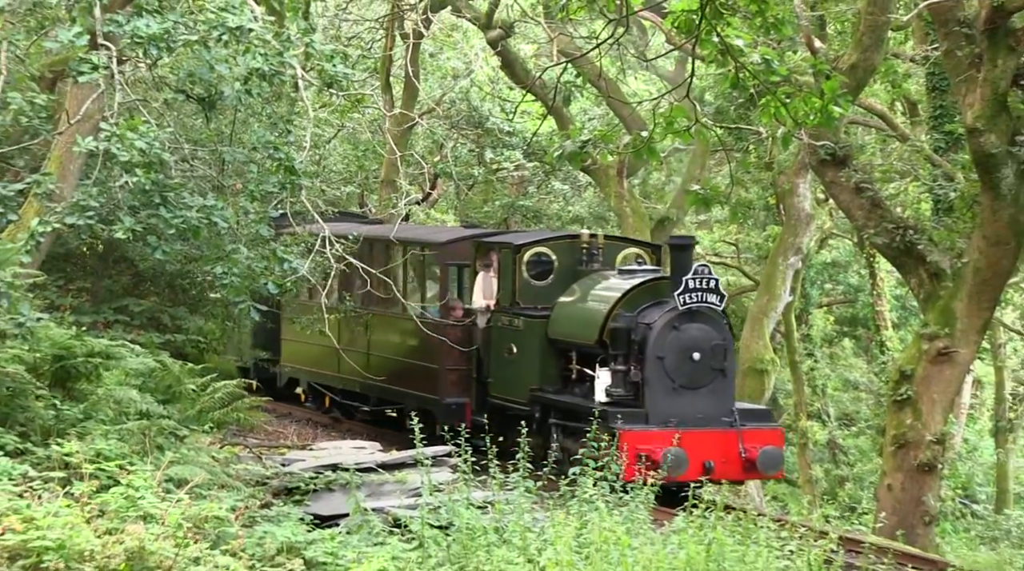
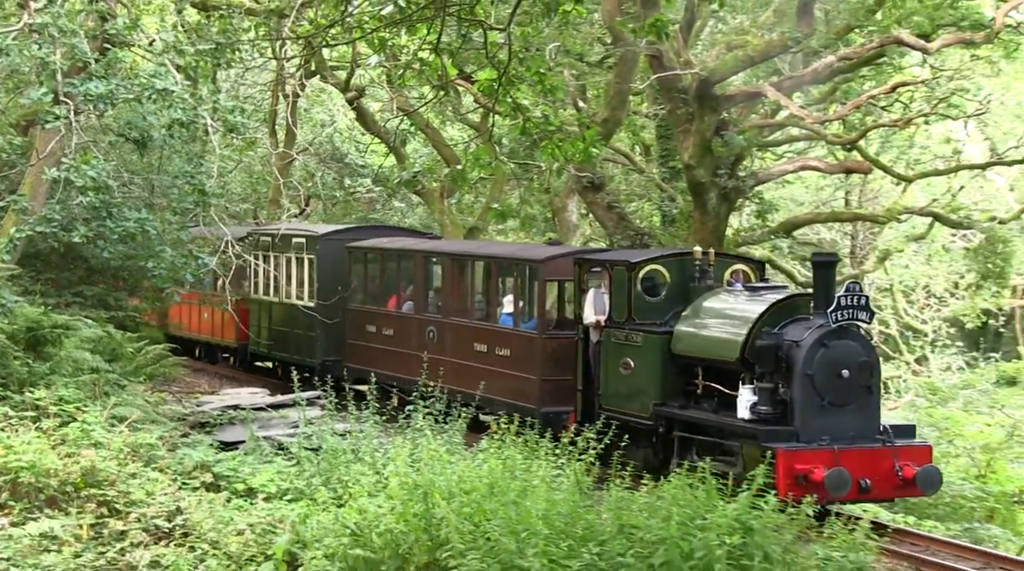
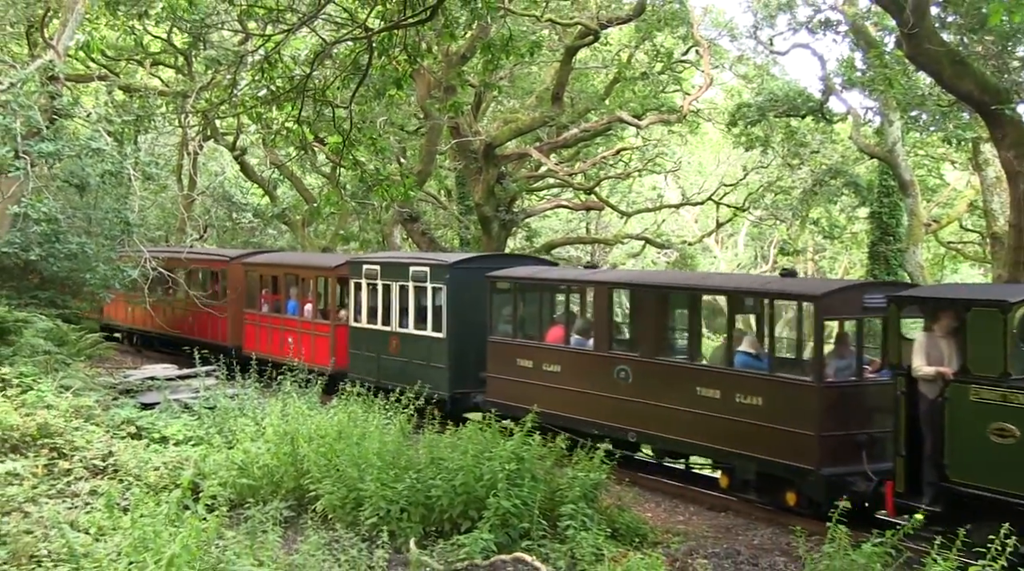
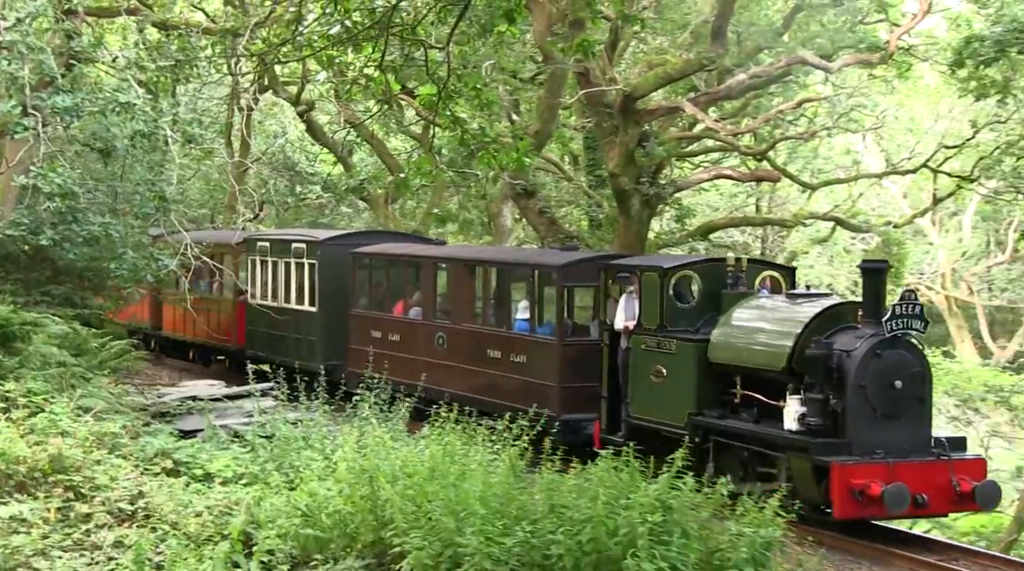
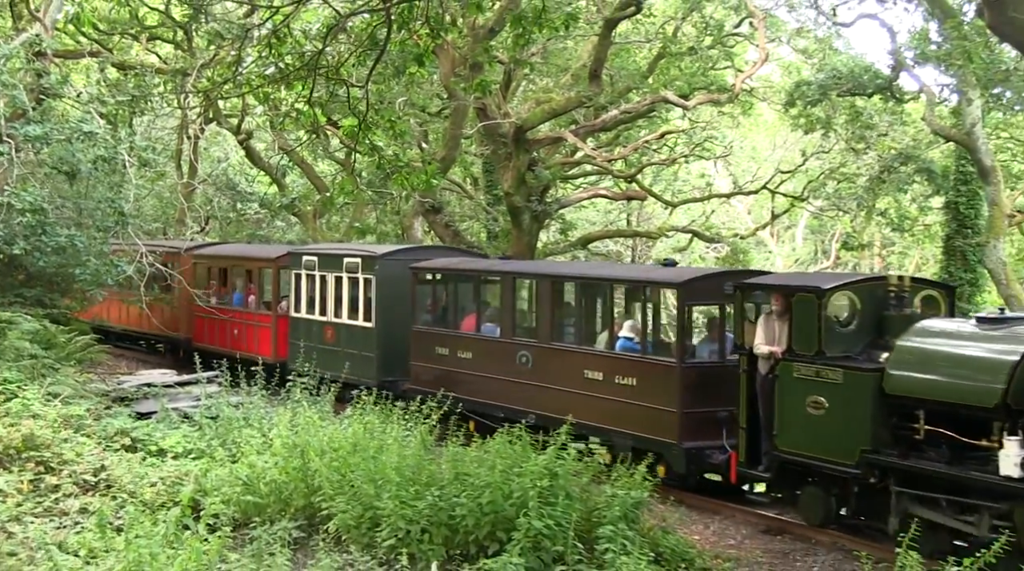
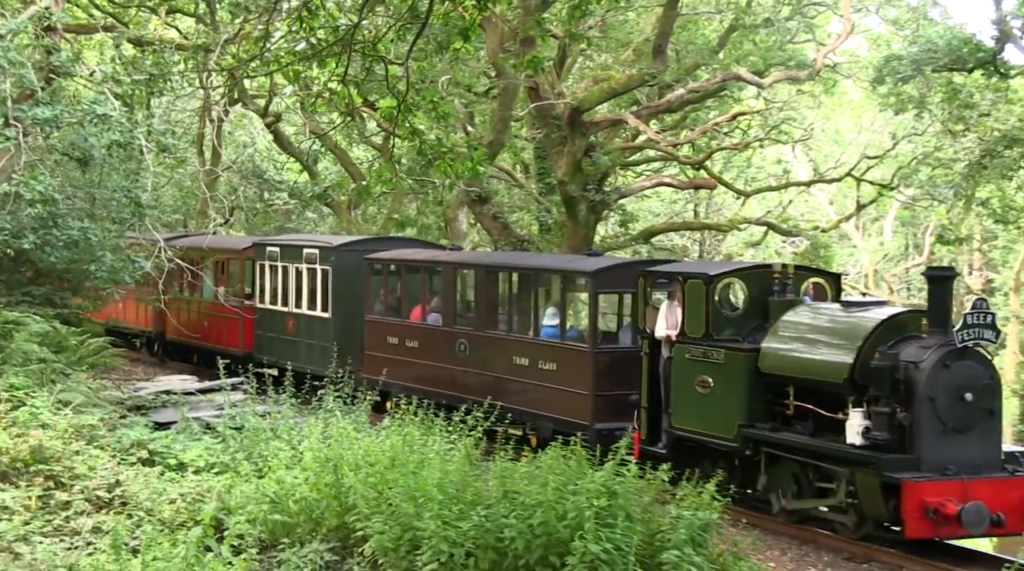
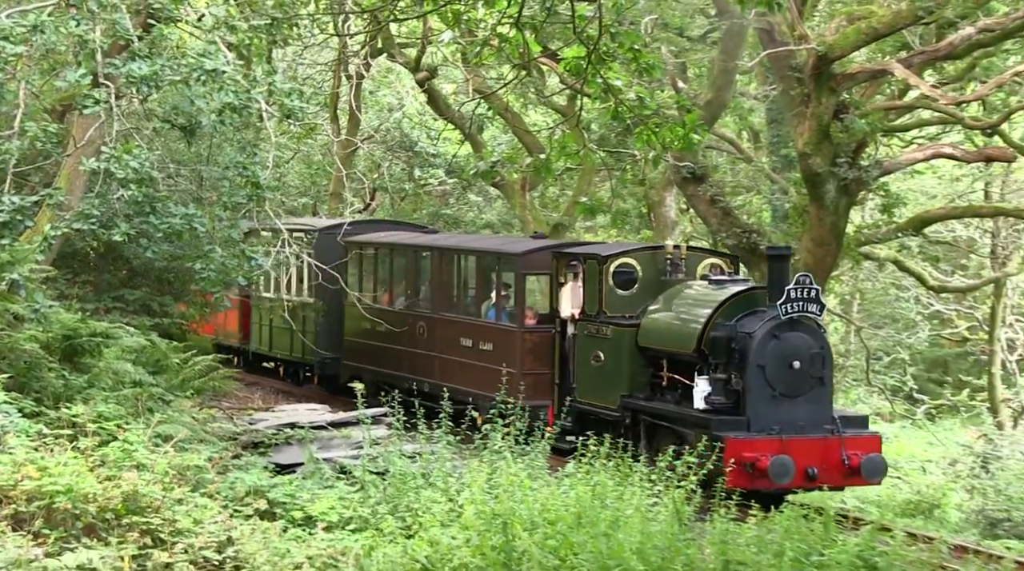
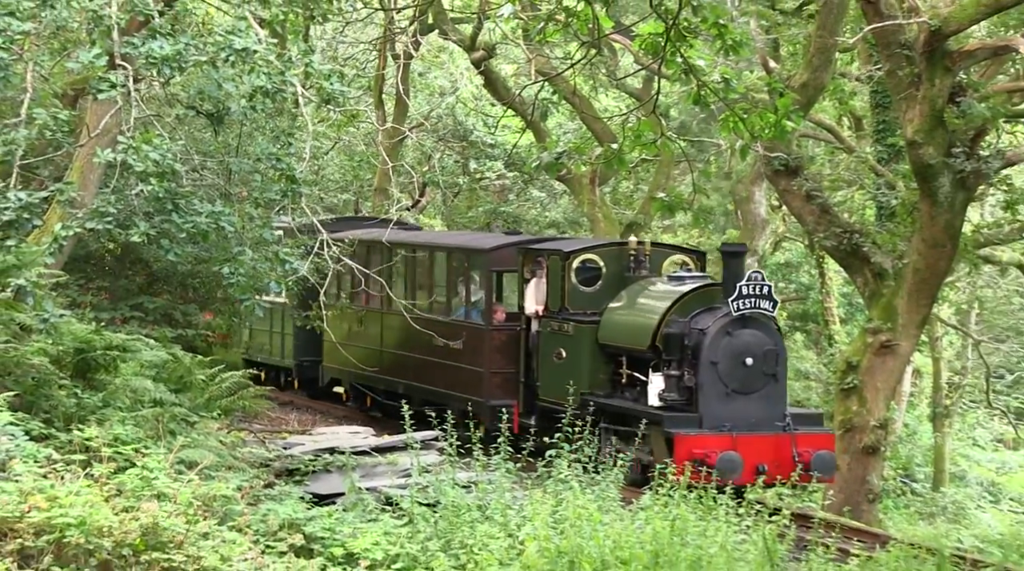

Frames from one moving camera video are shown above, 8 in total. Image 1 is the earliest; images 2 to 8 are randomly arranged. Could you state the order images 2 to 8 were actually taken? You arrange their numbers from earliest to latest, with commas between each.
8, 7, 2, 4, 6, 5, 3
